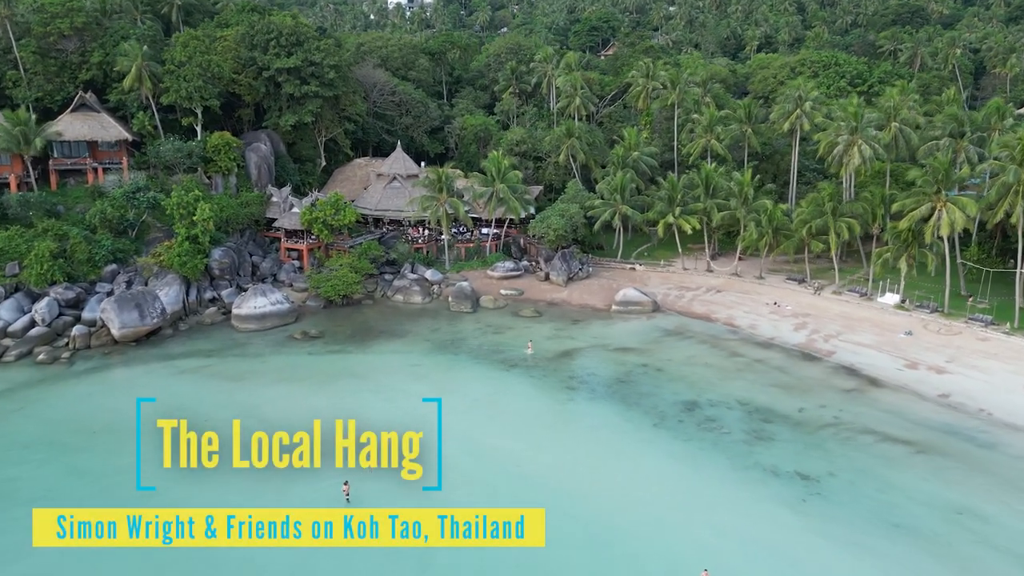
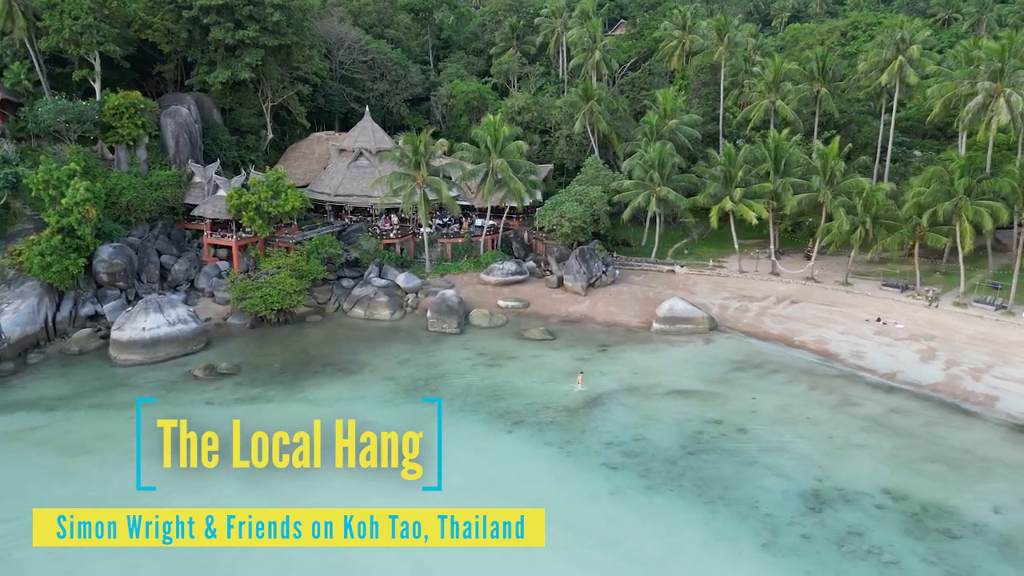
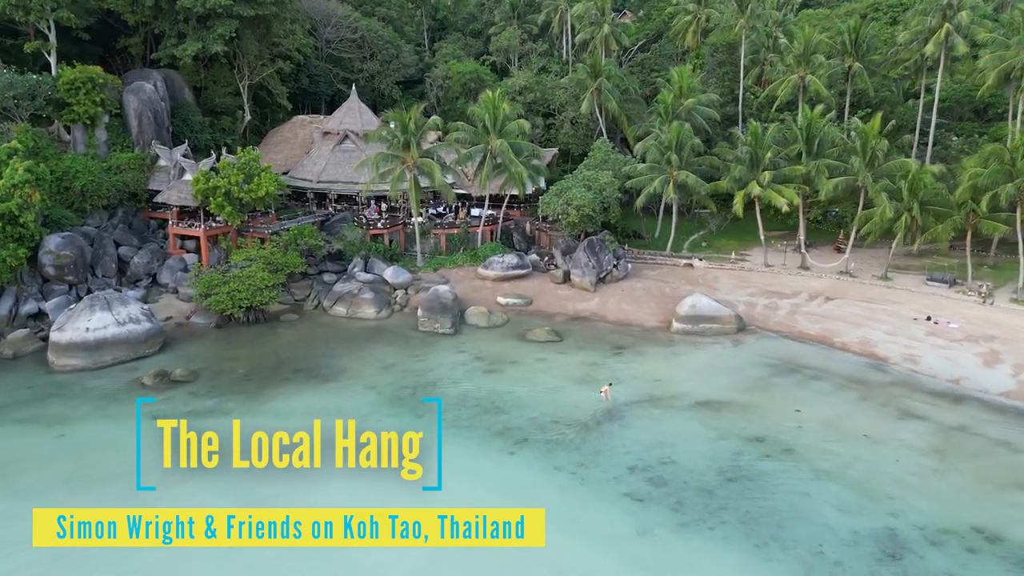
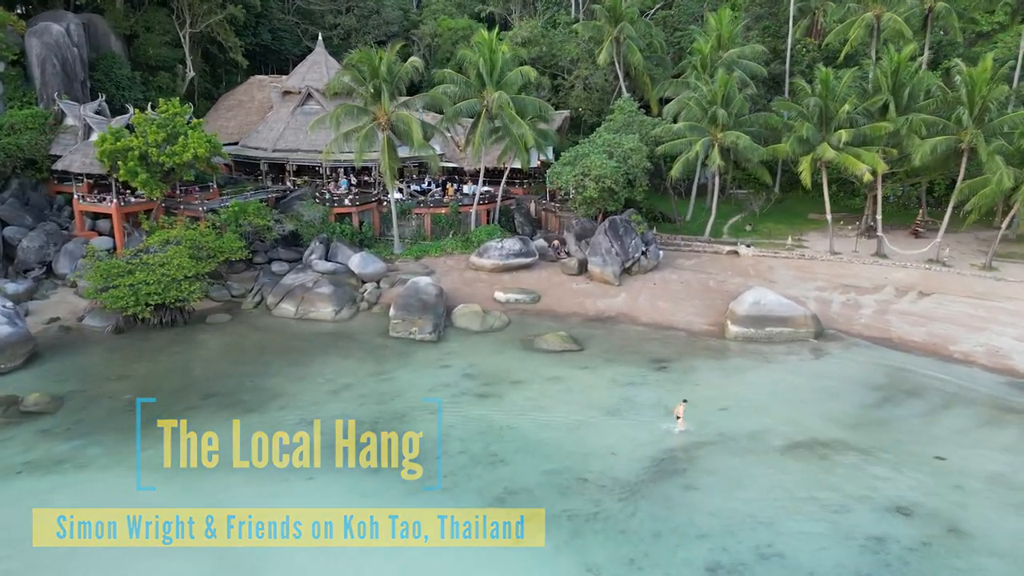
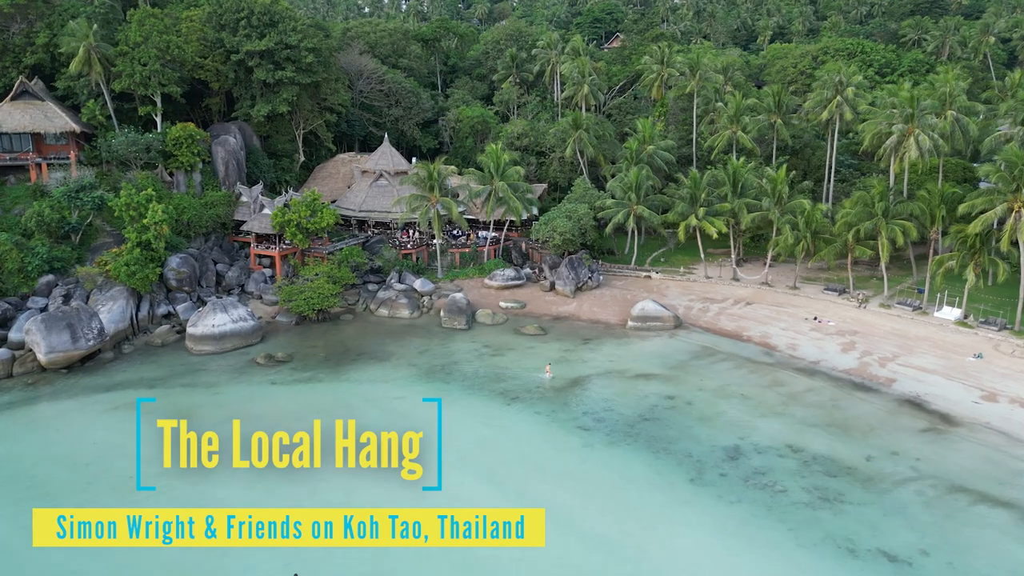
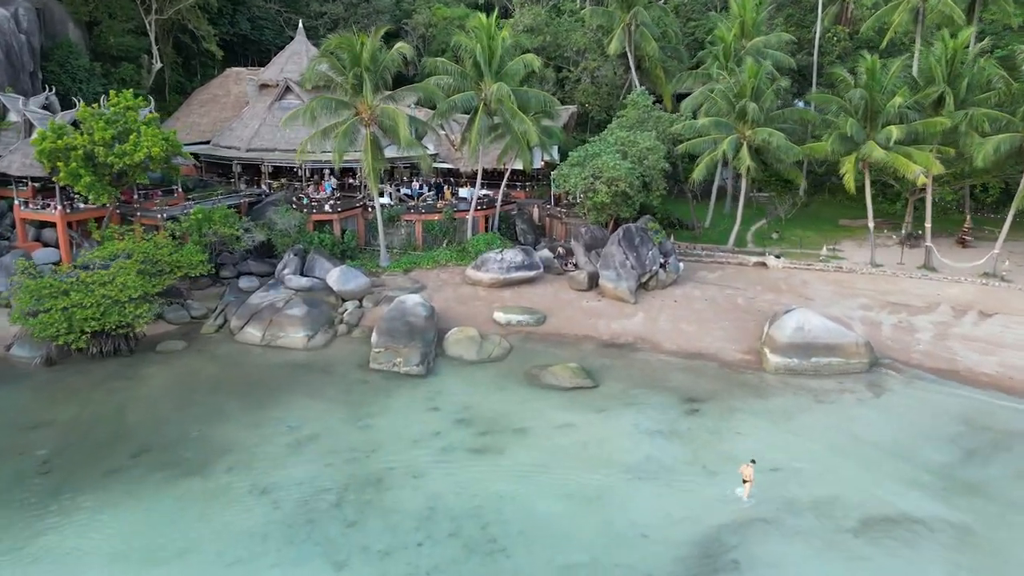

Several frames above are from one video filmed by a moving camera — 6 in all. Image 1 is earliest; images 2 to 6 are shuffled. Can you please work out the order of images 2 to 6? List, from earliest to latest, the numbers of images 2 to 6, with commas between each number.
5, 2, 3, 4, 6
